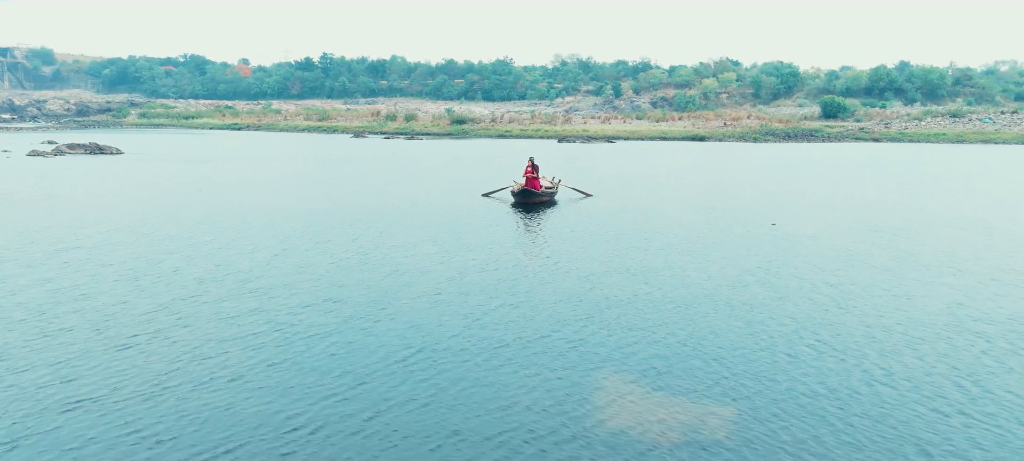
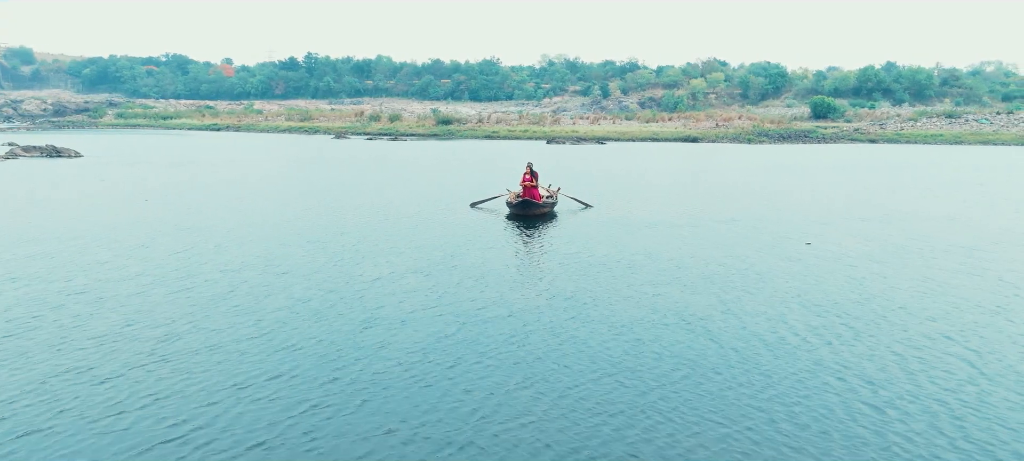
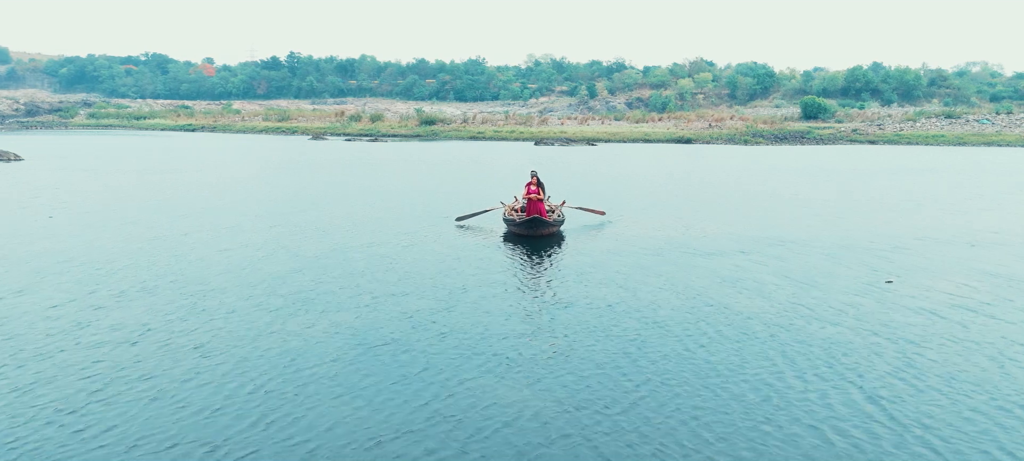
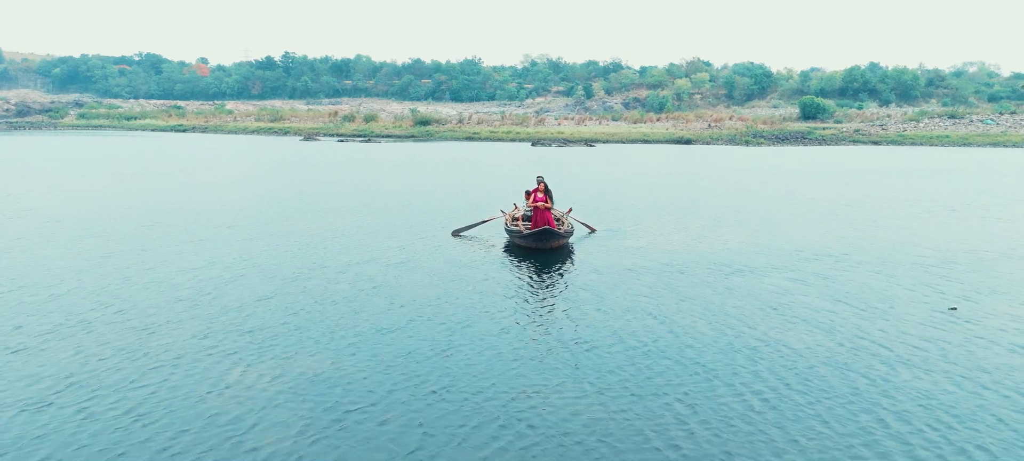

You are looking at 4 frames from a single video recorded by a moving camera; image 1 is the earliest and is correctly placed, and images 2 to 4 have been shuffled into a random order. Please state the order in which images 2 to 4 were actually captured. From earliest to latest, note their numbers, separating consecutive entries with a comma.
2, 3, 4
